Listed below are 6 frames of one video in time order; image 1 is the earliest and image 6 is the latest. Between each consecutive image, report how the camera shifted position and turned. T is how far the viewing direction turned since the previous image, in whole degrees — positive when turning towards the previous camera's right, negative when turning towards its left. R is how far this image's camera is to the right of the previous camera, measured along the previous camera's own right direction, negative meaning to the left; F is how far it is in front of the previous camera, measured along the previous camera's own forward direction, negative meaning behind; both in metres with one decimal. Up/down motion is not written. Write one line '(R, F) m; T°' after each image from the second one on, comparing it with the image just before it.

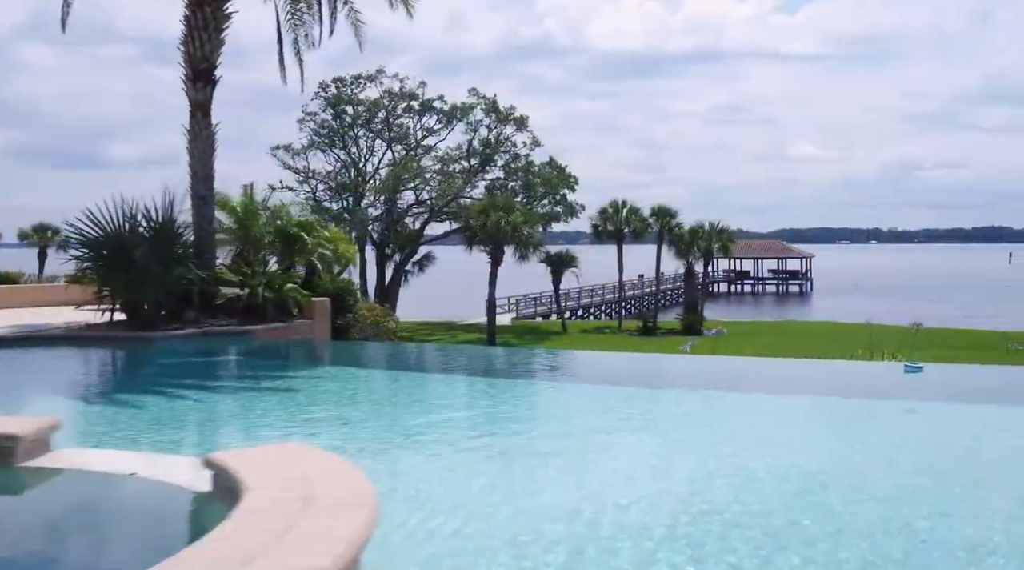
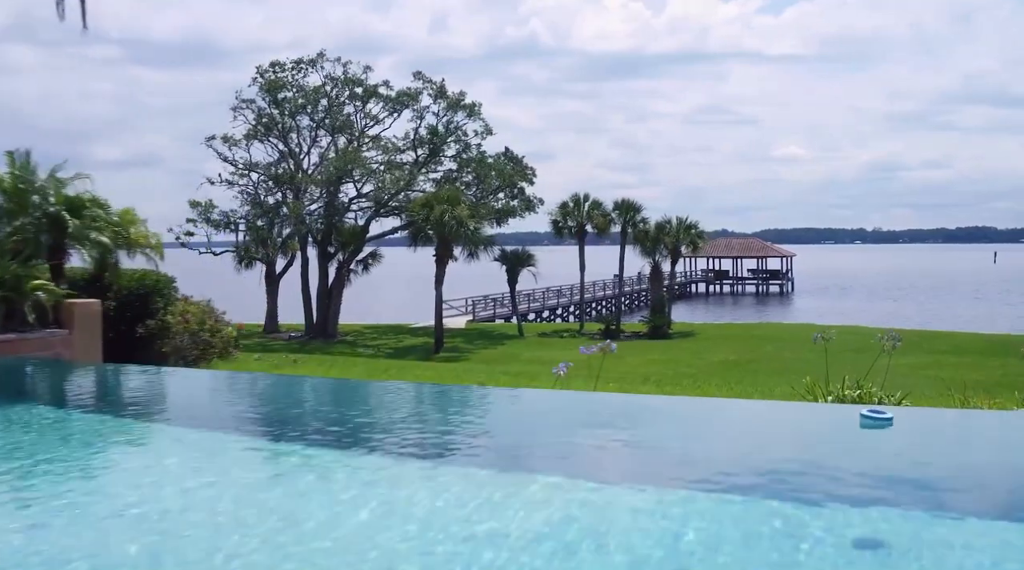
(+1.2, +2.4) m; +1°
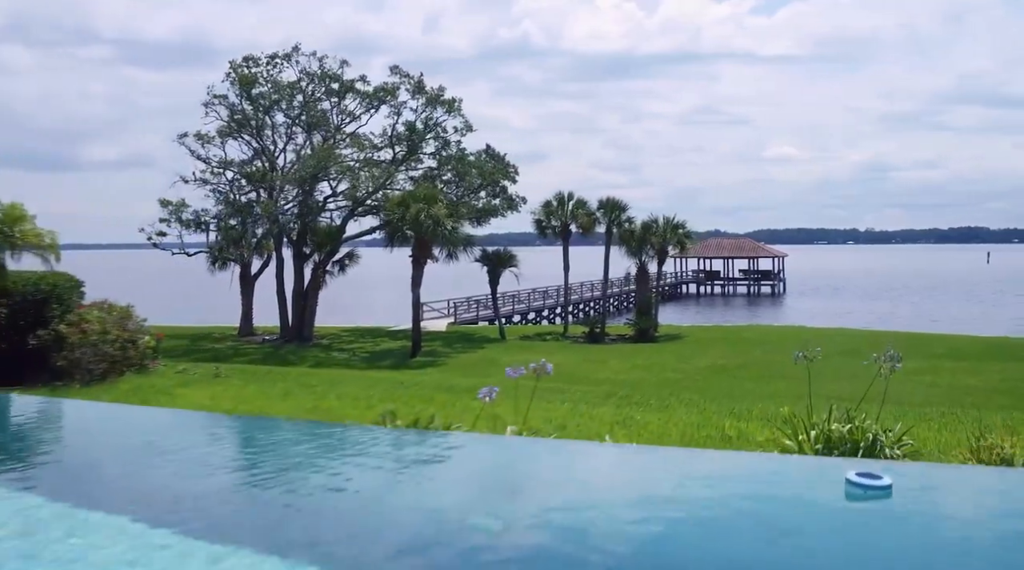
(+0.4, +1.0) m; 0°
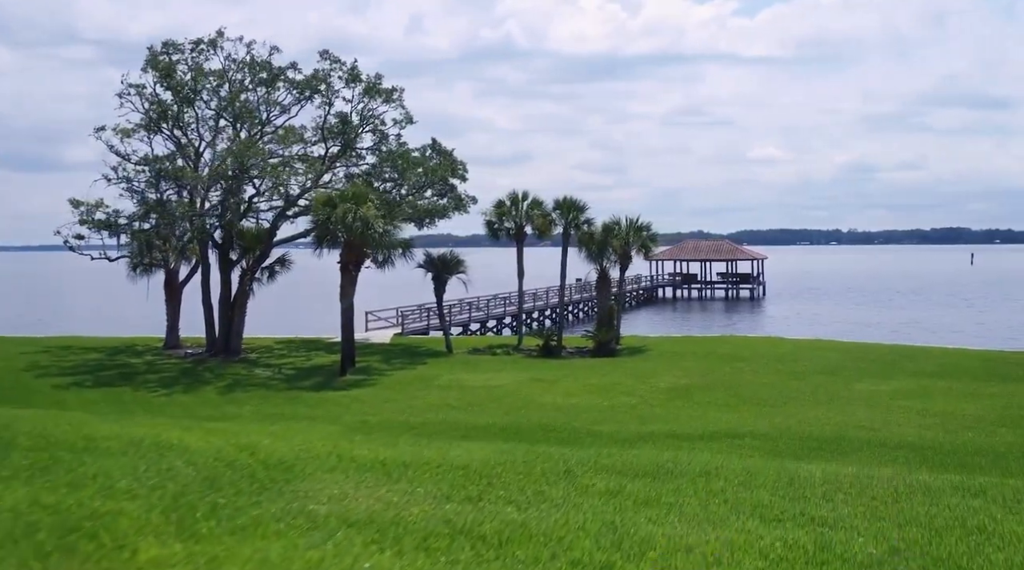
(+1.1, +2.7) m; +1°
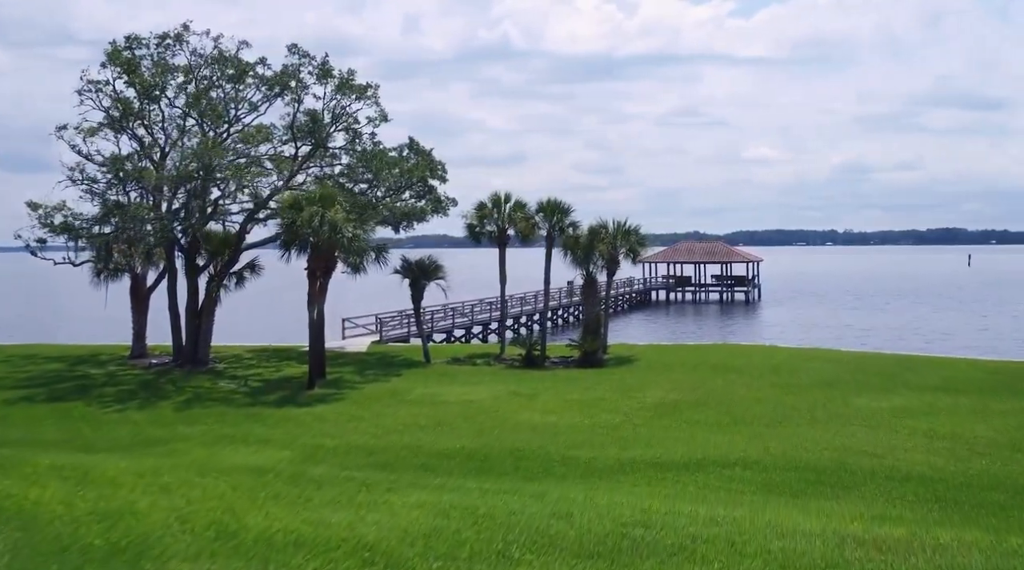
(+0.4, +1.3) m; 0°
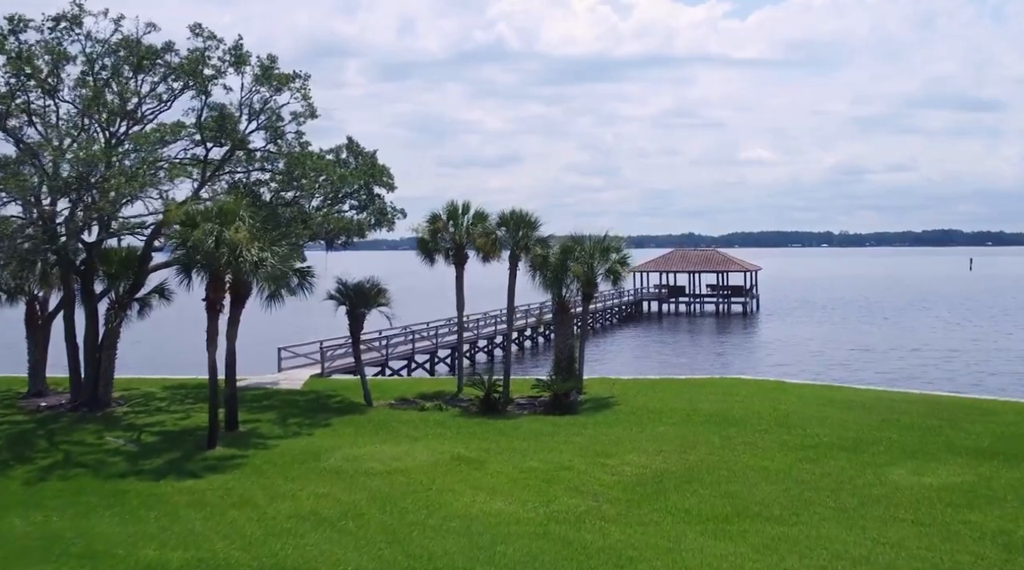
(+0.9, +4.0) m; 0°
